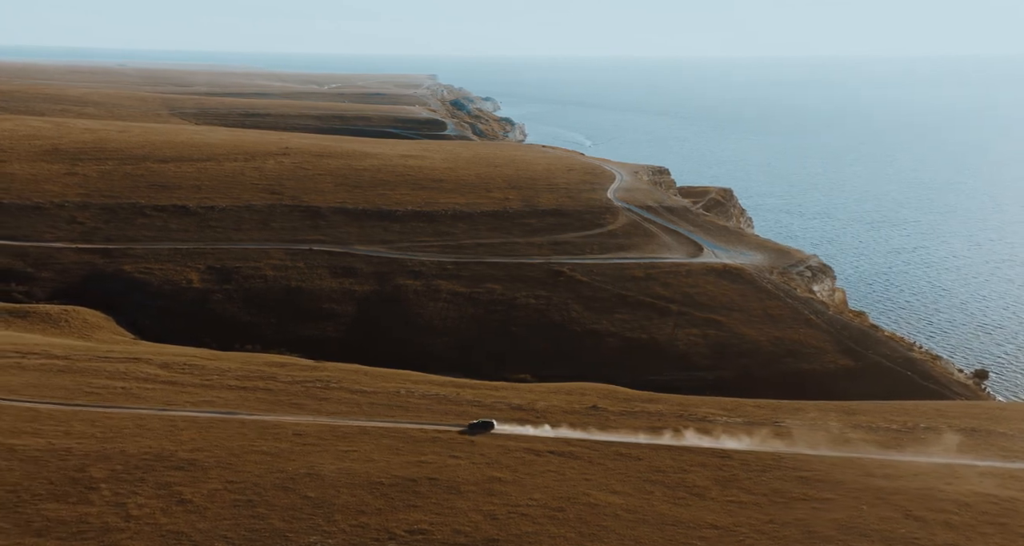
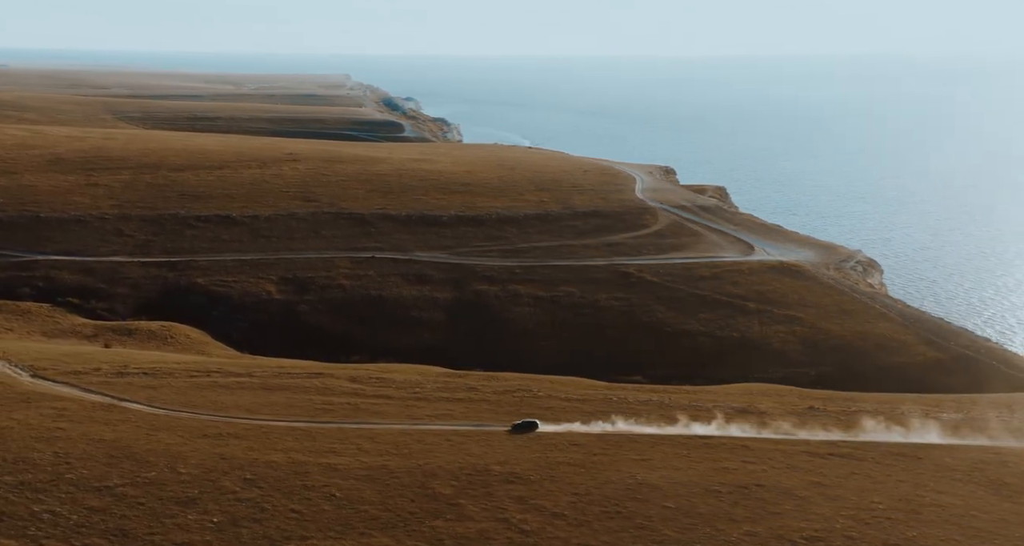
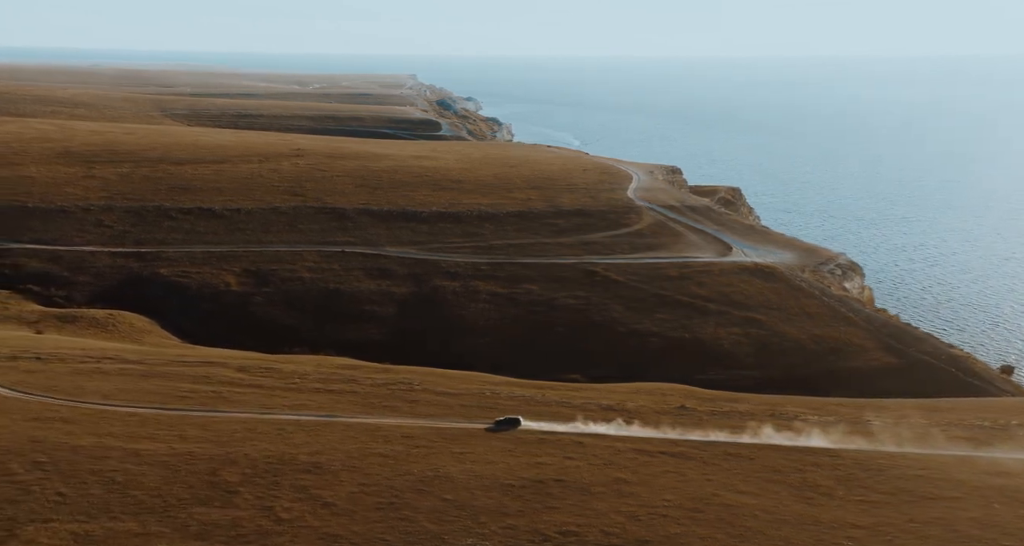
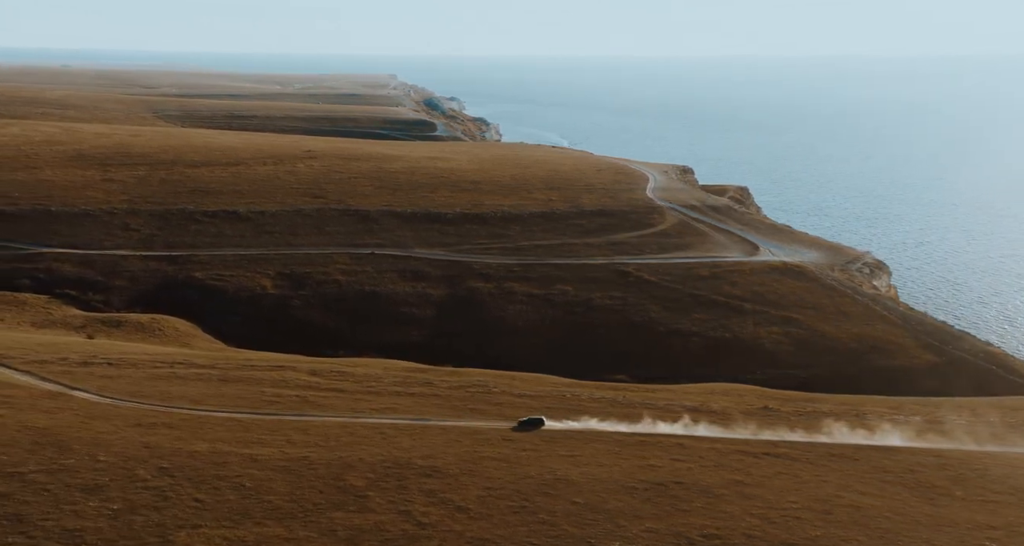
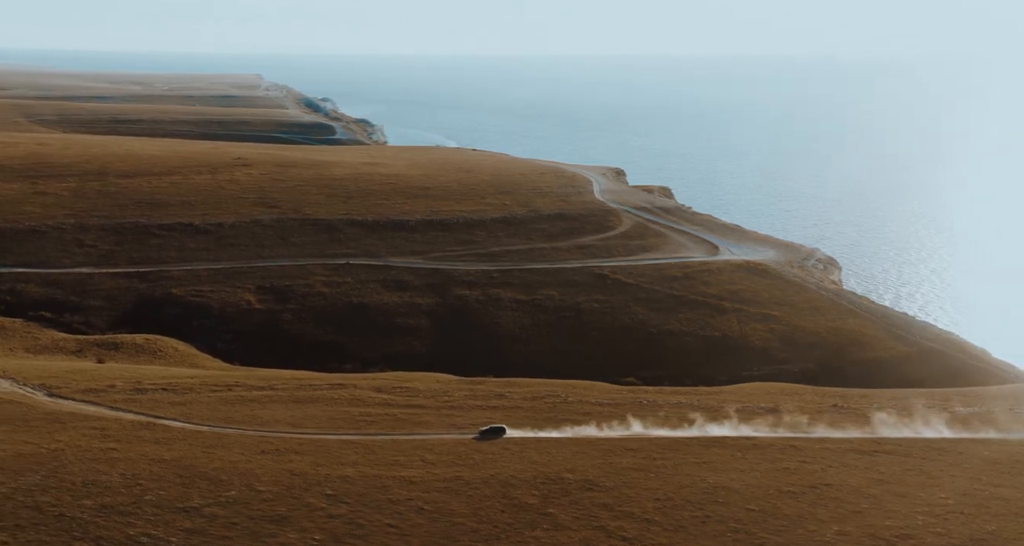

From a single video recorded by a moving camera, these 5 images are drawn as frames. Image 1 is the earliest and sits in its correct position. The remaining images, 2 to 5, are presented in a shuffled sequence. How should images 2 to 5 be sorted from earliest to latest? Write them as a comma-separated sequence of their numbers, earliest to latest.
3, 4, 2, 5
